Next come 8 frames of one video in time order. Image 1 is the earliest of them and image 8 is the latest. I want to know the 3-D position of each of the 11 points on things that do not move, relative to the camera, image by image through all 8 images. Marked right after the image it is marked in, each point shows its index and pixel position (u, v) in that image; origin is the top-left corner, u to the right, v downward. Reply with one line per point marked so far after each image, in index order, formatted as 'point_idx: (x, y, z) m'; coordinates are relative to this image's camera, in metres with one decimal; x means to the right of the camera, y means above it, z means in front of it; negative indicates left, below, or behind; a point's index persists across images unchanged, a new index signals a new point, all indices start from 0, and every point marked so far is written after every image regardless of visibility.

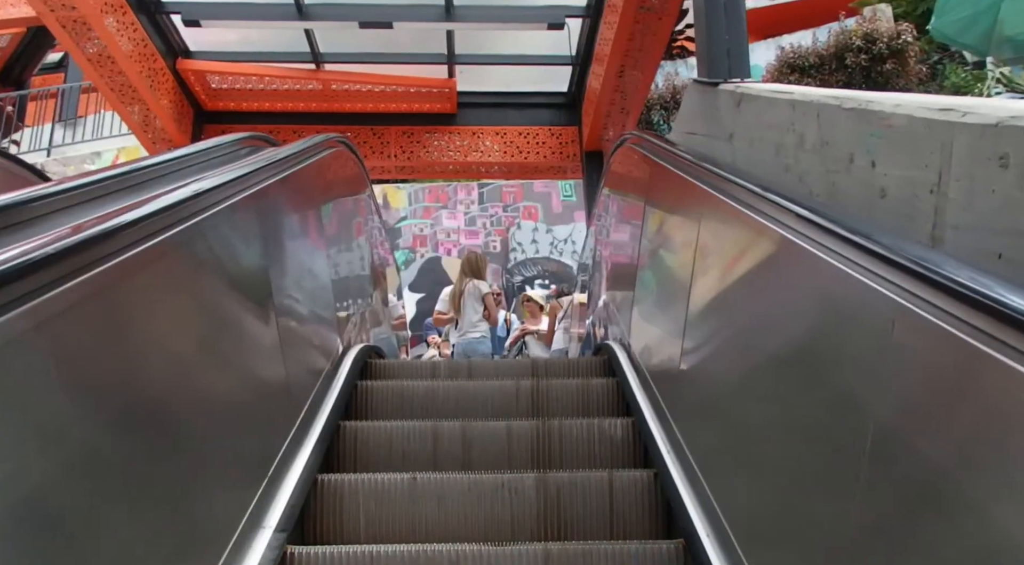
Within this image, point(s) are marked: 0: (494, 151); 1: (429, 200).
0: (-0.1, +1.0, +5.8) m
1: (-1.0, +1.0, +8.7) m
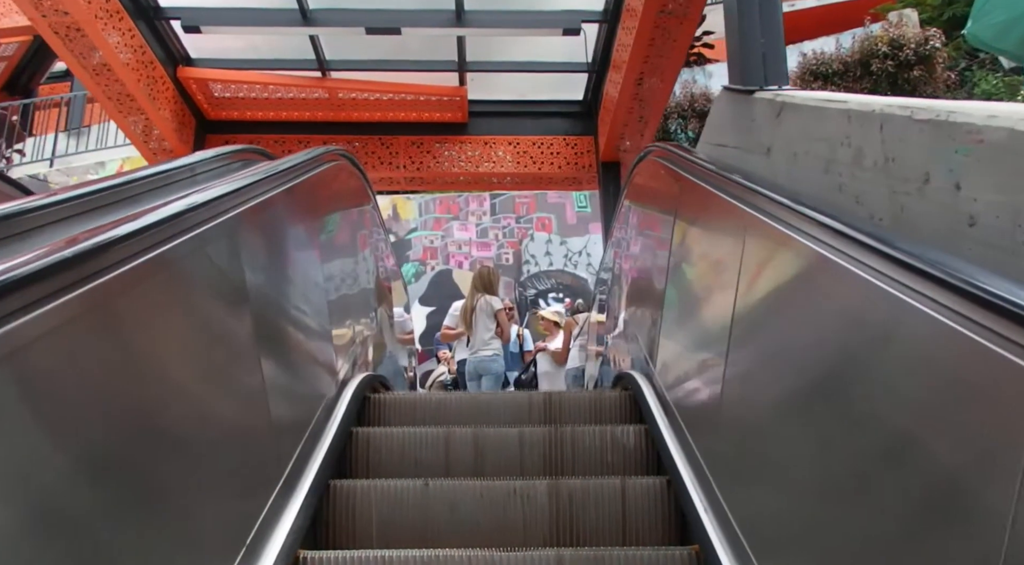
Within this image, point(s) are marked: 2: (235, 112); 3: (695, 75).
0: (0.0, +0.9, +5.6) m
1: (-0.8, +0.8, +8.6) m
2: (-2.0, +1.2, +5.4) m
3: (+2.1, +2.3, +8.3) m
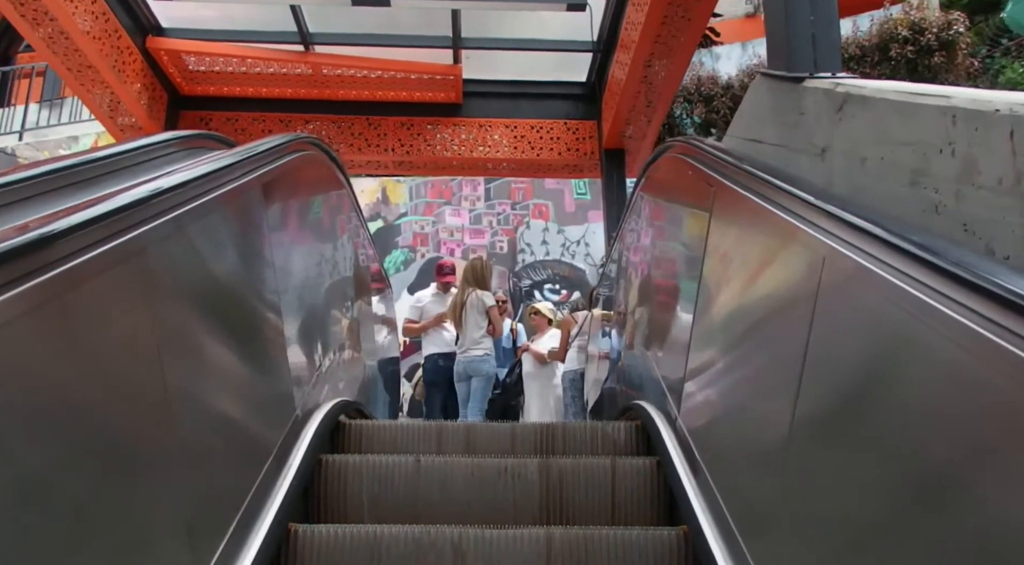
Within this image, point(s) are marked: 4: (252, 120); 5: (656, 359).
0: (-0.1, +1.0, +5.2) m
1: (-0.9, +1.0, +8.2) m
2: (-2.1, +1.3, +5.0) m
3: (+2.0, +2.4, +7.9) m
4: (-1.8, +1.1, +5.2) m
5: (+0.6, -0.3, +3.1) m
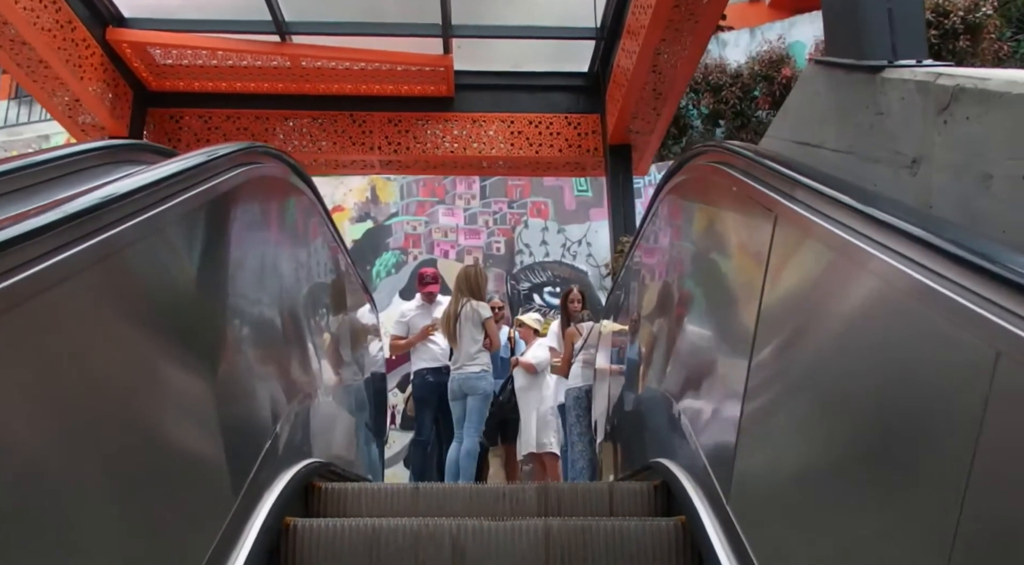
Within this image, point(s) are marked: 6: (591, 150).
0: (-0.1, +0.9, +4.9) m
1: (-0.9, +0.9, +7.8) m
2: (-2.1, +1.3, +4.6) m
3: (+2.0, +2.4, +7.5) m
4: (-1.8, +1.1, +4.8) m
5: (+0.6, -0.4, +2.8) m
6: (+0.5, +0.9, +4.9) m
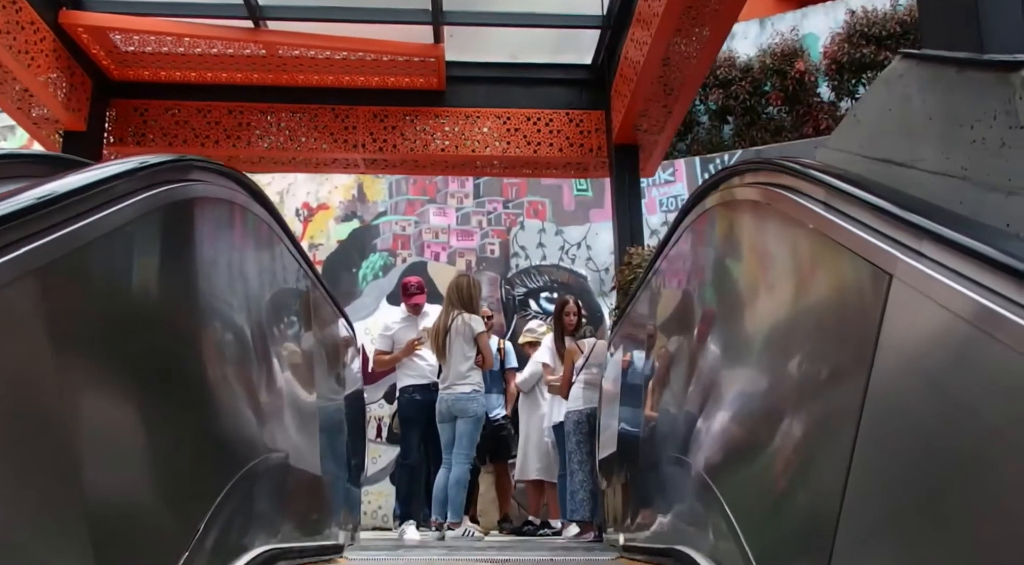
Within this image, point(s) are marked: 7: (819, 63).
0: (-0.1, +0.9, +4.5) m
1: (-1.0, +0.9, +7.4) m
2: (-2.1, +1.2, +4.2) m
3: (+1.9, +2.4, +7.2) m
4: (-1.9, +1.0, +4.4) m
5: (+0.6, -0.5, +2.4) m
6: (+0.5, +0.8, +4.5) m
7: (+3.2, +2.3, +7.6) m
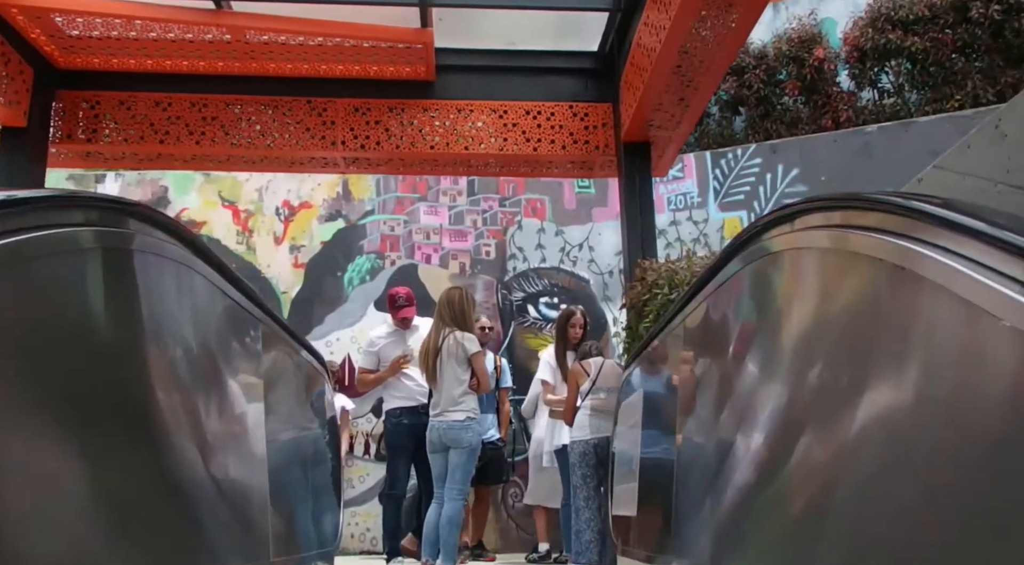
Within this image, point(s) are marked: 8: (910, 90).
0: (-0.1, +0.8, +4.1) m
1: (-1.0, +0.9, +7.0) m
2: (-2.1, +1.1, +3.7) m
3: (+1.9, +2.4, +6.7) m
4: (-1.9, +1.0, +3.9) m
5: (+0.6, -0.6, +2.0) m
6: (+0.5, +0.8, +4.1) m
7: (+3.2, +2.3, +7.2) m
8: (+3.9, +1.8, +7.1) m
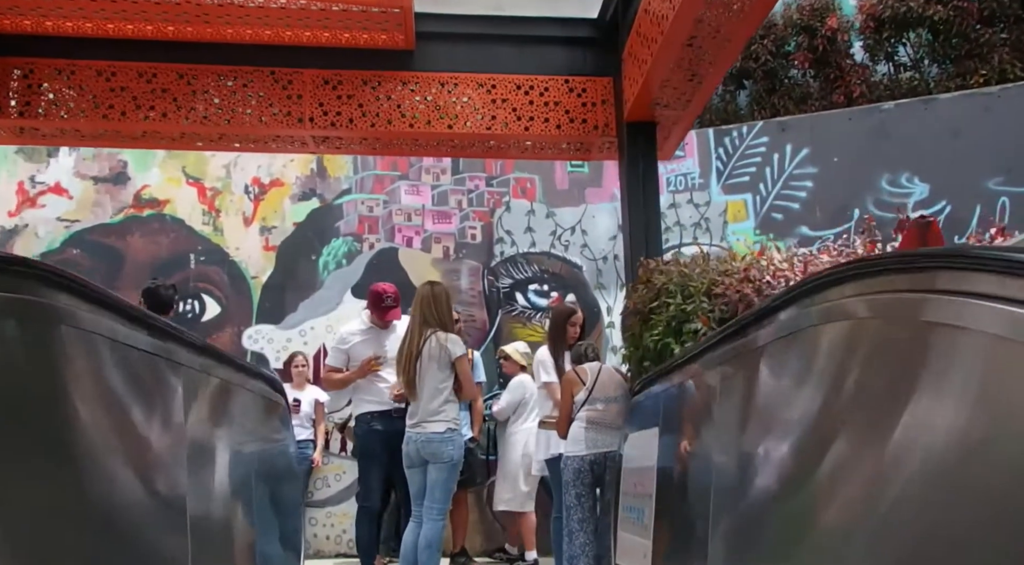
0: (-0.2, +0.8, +3.6) m
1: (-1.1, +1.1, +6.5) m
2: (-2.2, +1.2, +3.3) m
3: (+1.8, +2.5, +6.3) m
4: (-1.9, +1.0, +3.5) m
5: (+0.6, -0.6, +1.7) m
6: (+0.4, +0.8, +3.7) m
7: (+3.1, +2.4, +6.8) m
8: (+3.8, +2.0, +6.7) m
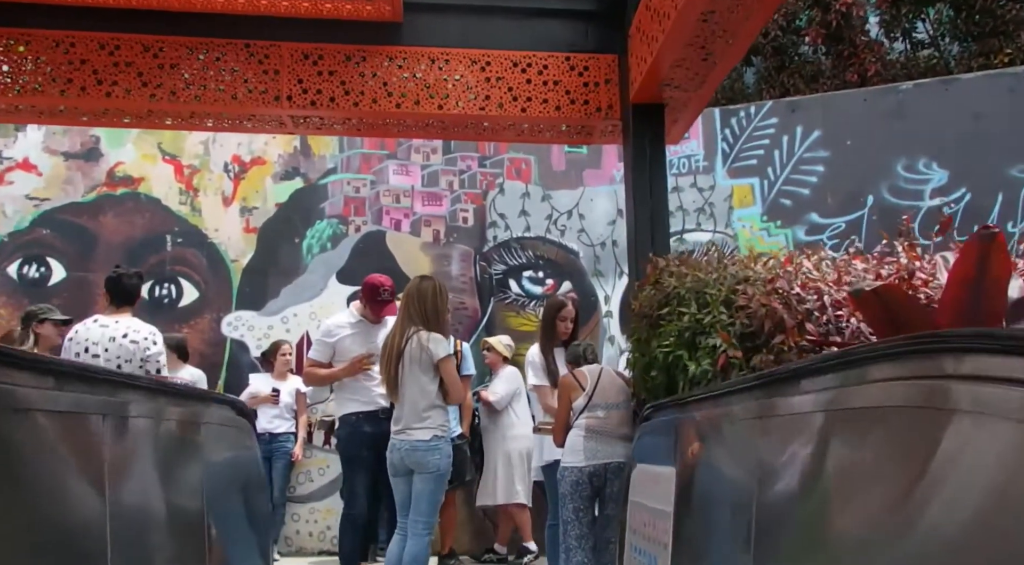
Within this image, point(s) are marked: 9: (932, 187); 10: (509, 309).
0: (-0.2, +0.9, +3.4) m
1: (-1.2, +1.2, +6.2) m
2: (-2.2, +1.2, +3.0) m
3: (+1.8, +2.6, +5.9) m
4: (-2.0, +1.0, +3.2) m
5: (+0.6, -0.7, +1.4) m
6: (+0.4, +0.8, +3.4) m
7: (+3.0, +2.6, +6.5) m
8: (+3.7, +2.1, +6.4) m
9: (+3.2, +0.7, +5.6) m
10: (0.0, -0.2, +6.0) m
